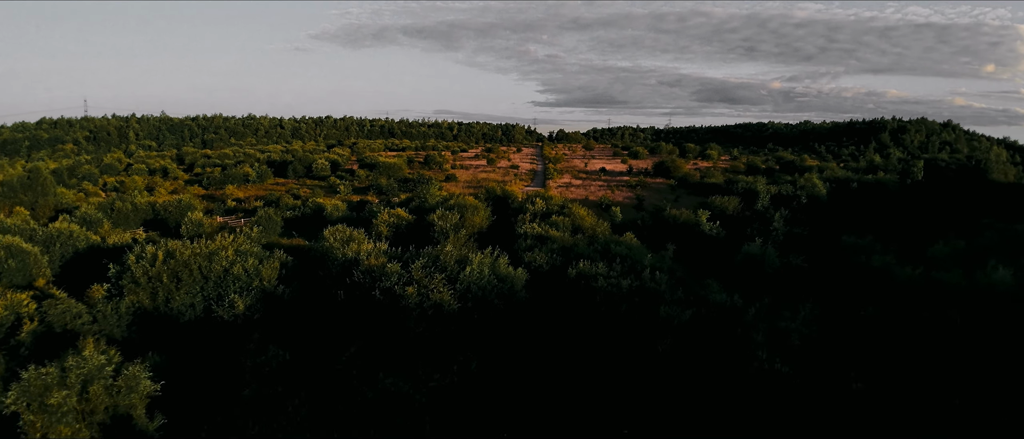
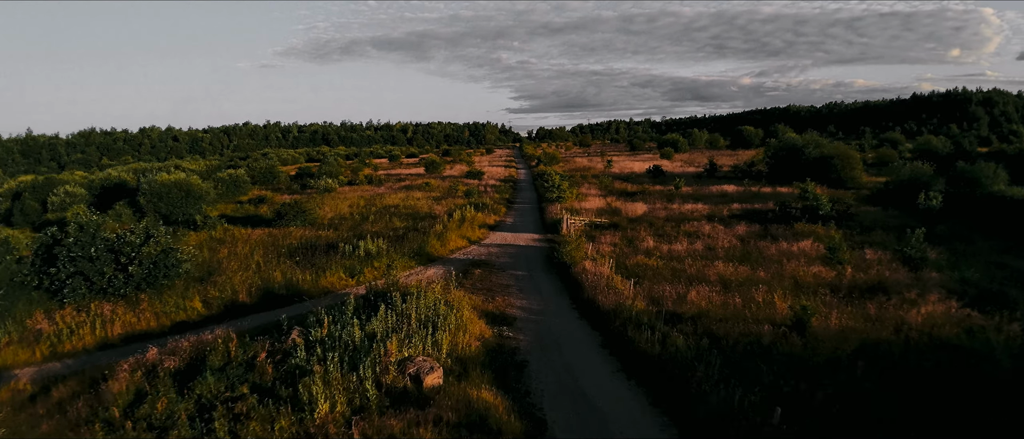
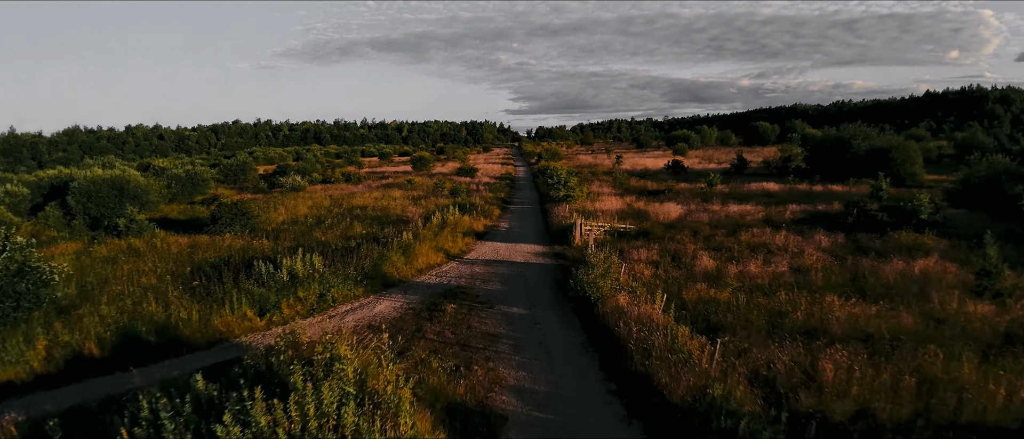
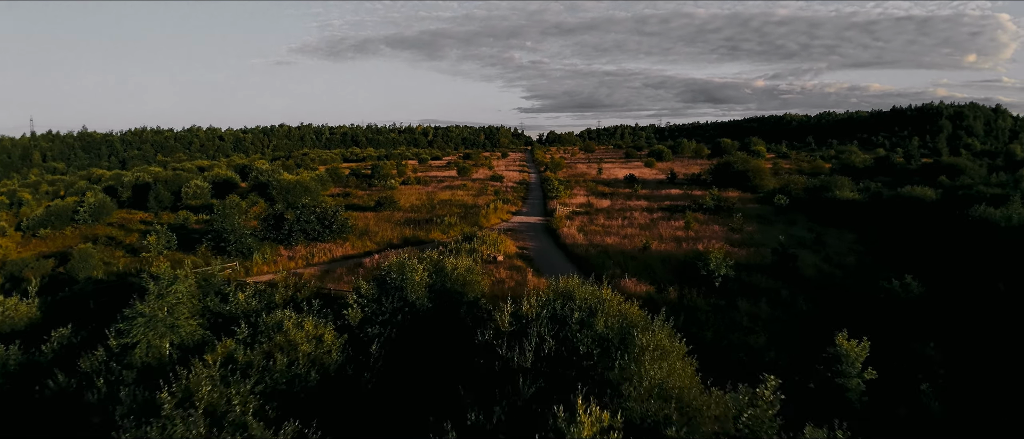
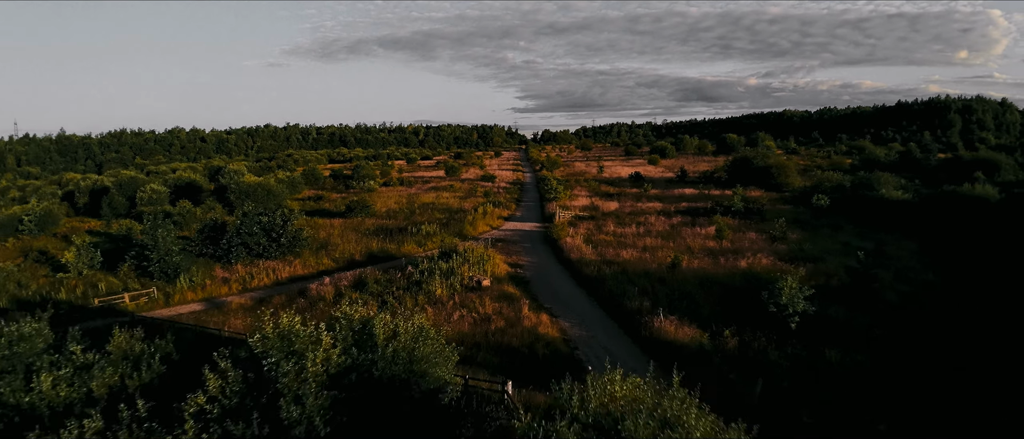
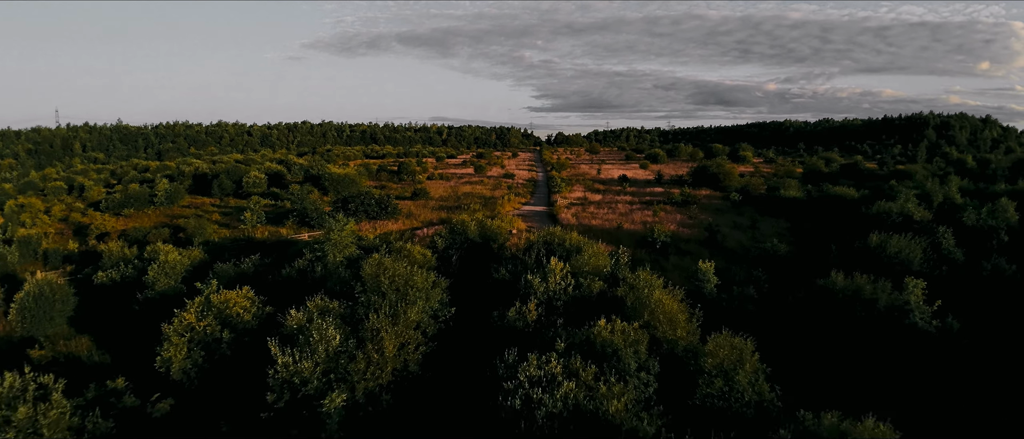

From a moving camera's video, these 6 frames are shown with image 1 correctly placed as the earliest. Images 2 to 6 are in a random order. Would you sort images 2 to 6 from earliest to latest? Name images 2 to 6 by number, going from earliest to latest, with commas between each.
6, 4, 5, 2, 3
